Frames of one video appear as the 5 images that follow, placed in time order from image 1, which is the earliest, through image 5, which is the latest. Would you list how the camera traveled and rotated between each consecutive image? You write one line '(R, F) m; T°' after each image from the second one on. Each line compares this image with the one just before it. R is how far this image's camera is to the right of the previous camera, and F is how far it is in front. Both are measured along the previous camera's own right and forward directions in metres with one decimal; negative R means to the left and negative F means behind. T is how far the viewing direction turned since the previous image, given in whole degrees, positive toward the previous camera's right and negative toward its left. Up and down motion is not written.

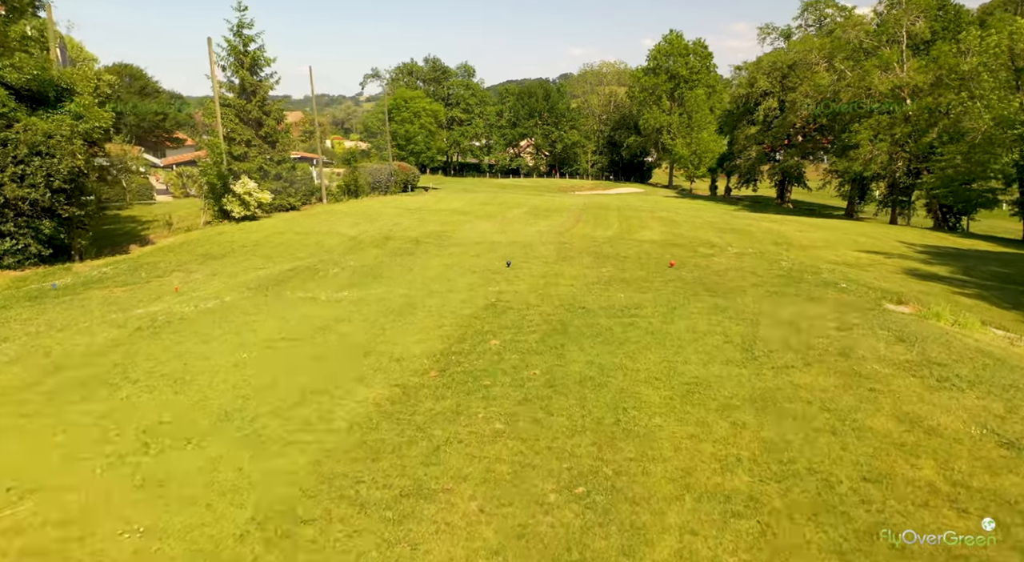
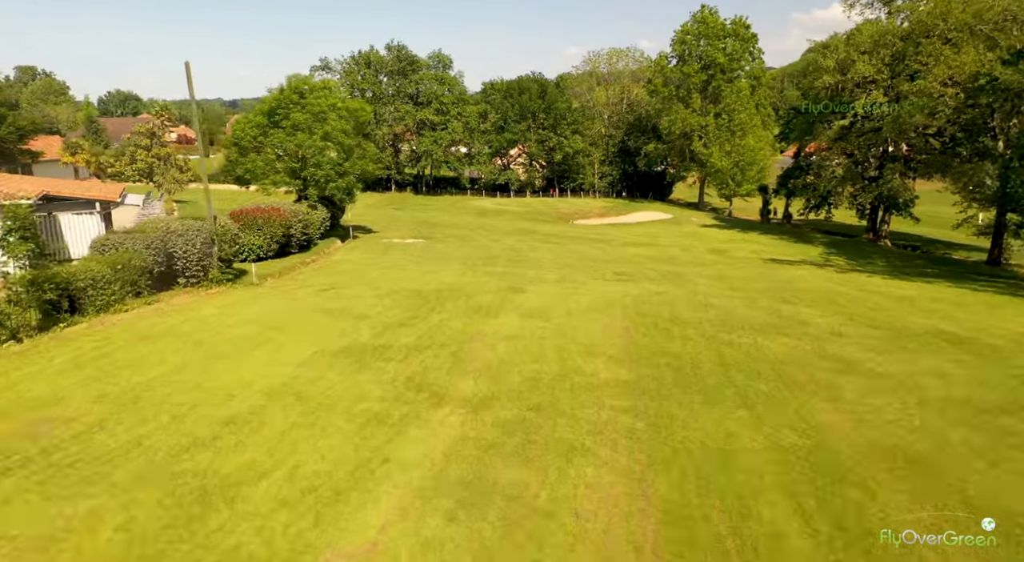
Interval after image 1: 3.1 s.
(+1.5, +20.6) m; 0°
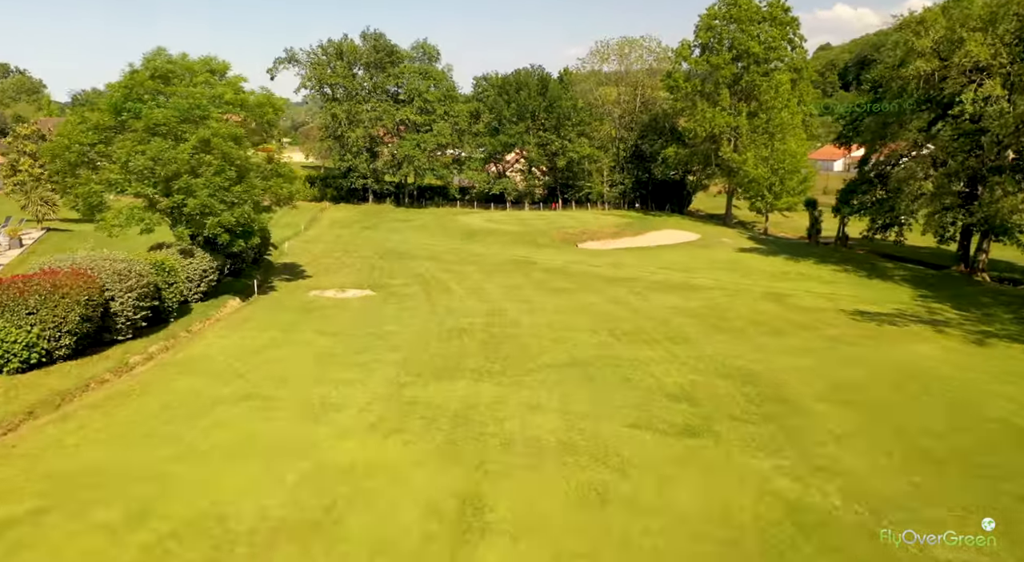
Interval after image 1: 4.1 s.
(+0.7, +11.2) m; 0°
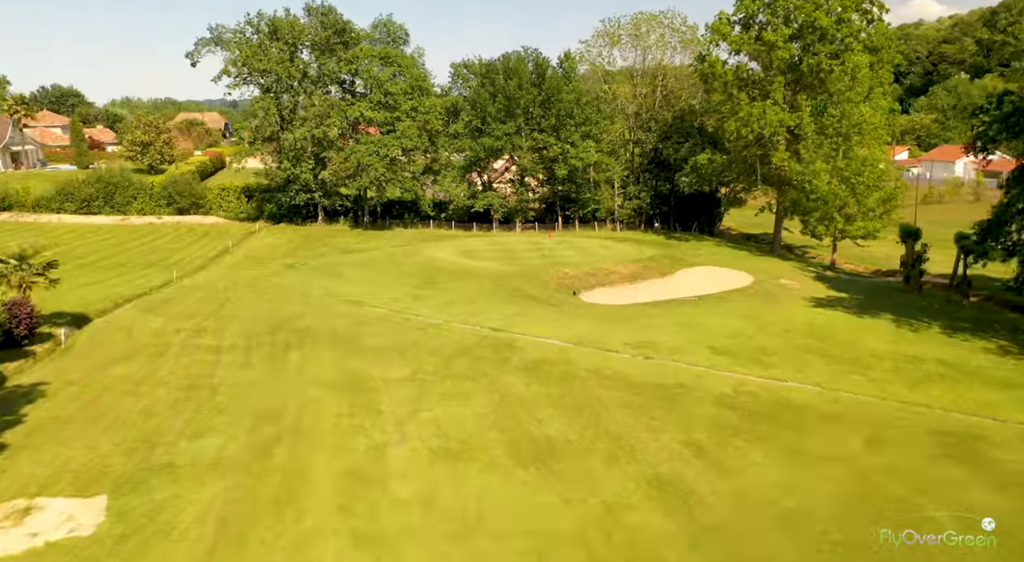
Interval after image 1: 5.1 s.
(+1.6, +15.3) m; 0°
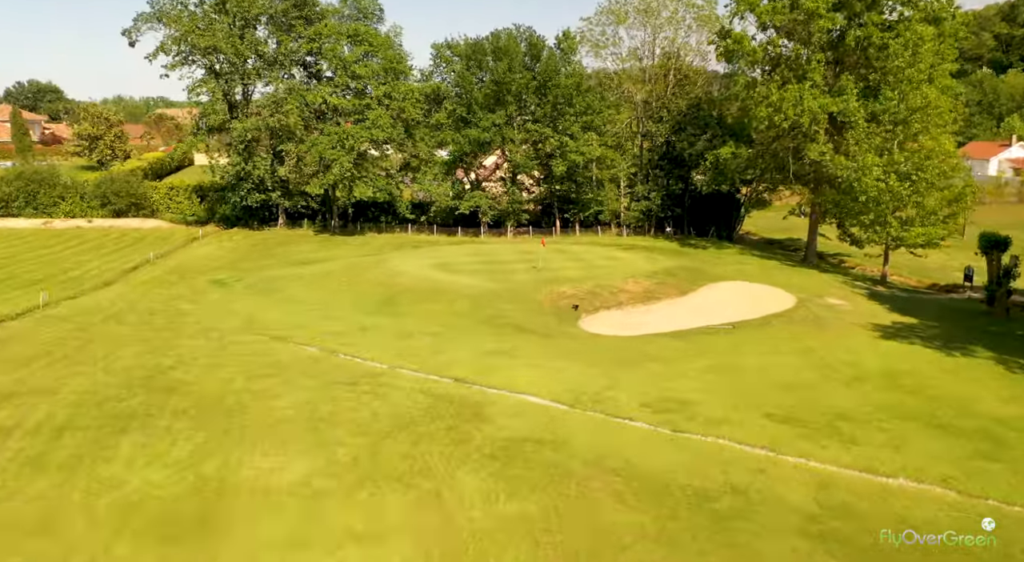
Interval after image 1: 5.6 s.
(+1.0, +7.8) m; 0°
